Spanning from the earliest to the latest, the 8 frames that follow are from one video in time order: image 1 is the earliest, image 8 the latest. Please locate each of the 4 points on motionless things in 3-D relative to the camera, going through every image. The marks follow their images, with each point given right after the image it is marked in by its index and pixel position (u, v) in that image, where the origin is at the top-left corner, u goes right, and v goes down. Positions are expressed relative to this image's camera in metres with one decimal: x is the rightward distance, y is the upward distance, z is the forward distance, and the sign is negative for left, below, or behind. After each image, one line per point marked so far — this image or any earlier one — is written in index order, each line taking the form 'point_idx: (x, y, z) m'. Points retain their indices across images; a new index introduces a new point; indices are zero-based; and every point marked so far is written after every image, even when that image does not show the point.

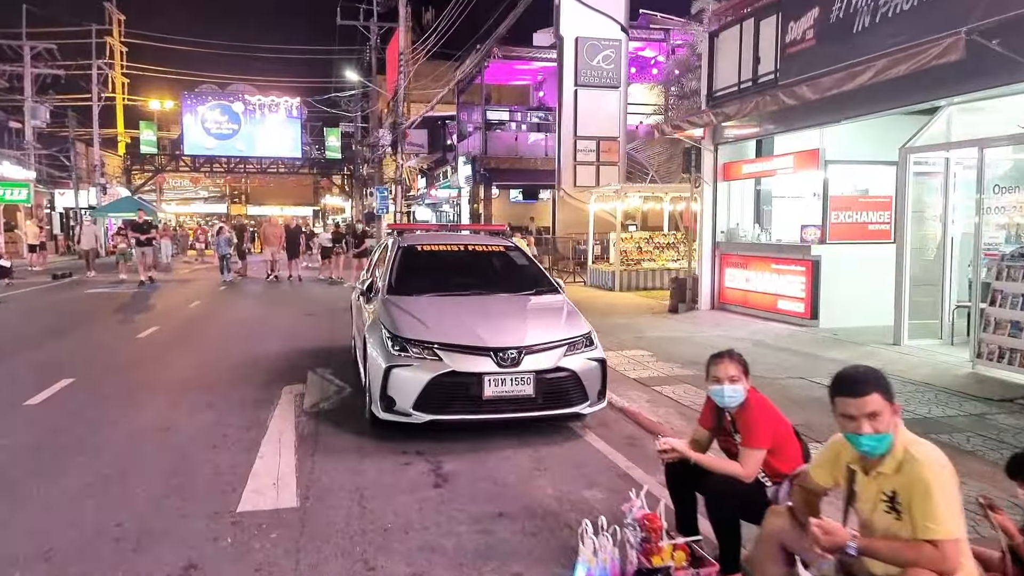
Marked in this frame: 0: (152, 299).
0: (-8.4, -0.3, +16.2) m
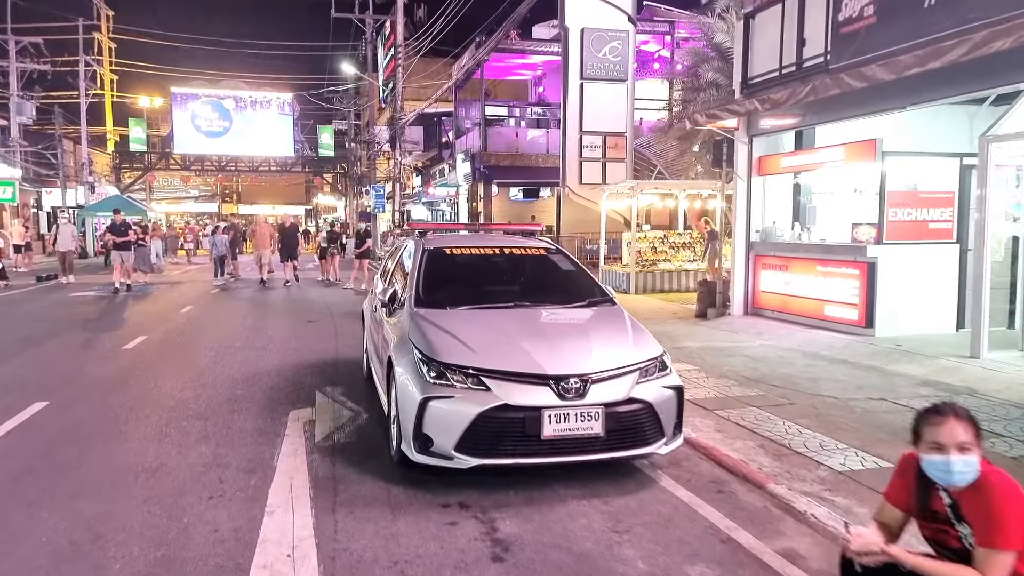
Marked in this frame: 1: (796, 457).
0: (-8.1, -0.4, +15.1) m
1: (+2.2, -1.3, +5.3) m
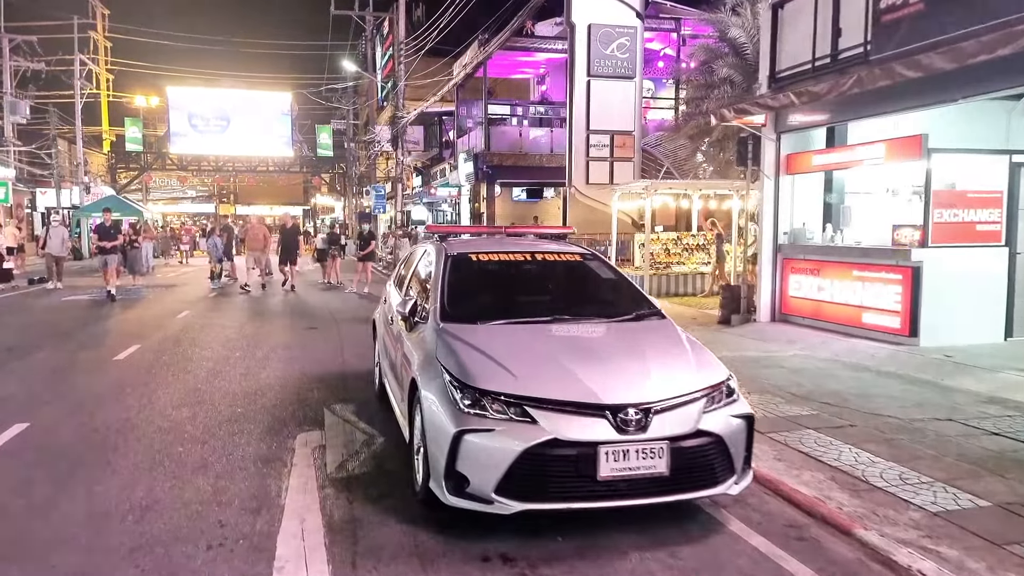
0: (-7.9, -0.5, +14.4) m
1: (+2.4, -1.4, +4.7) m
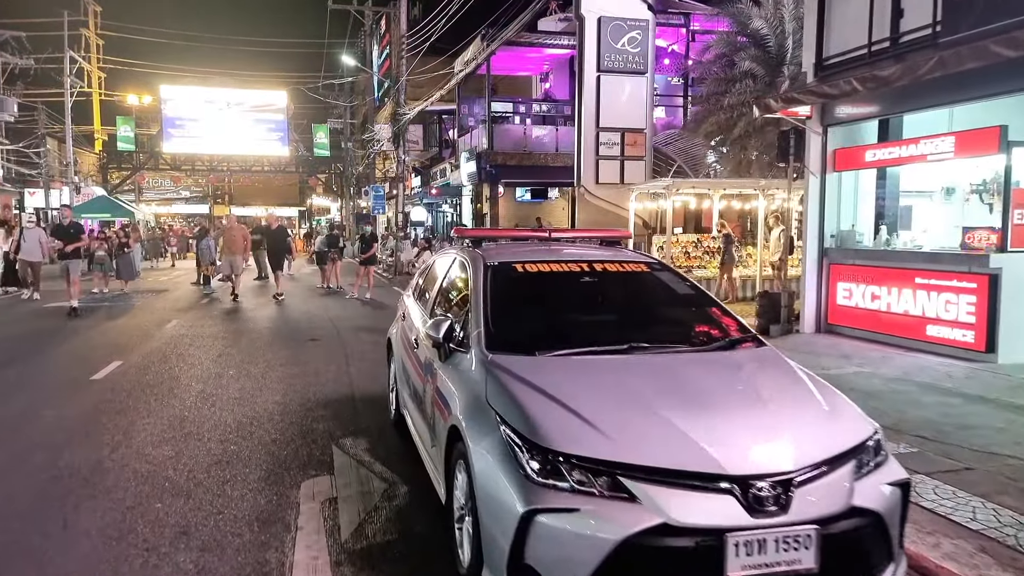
0: (-7.6, -0.6, +13.3) m
1: (+2.8, -1.5, +3.6) m
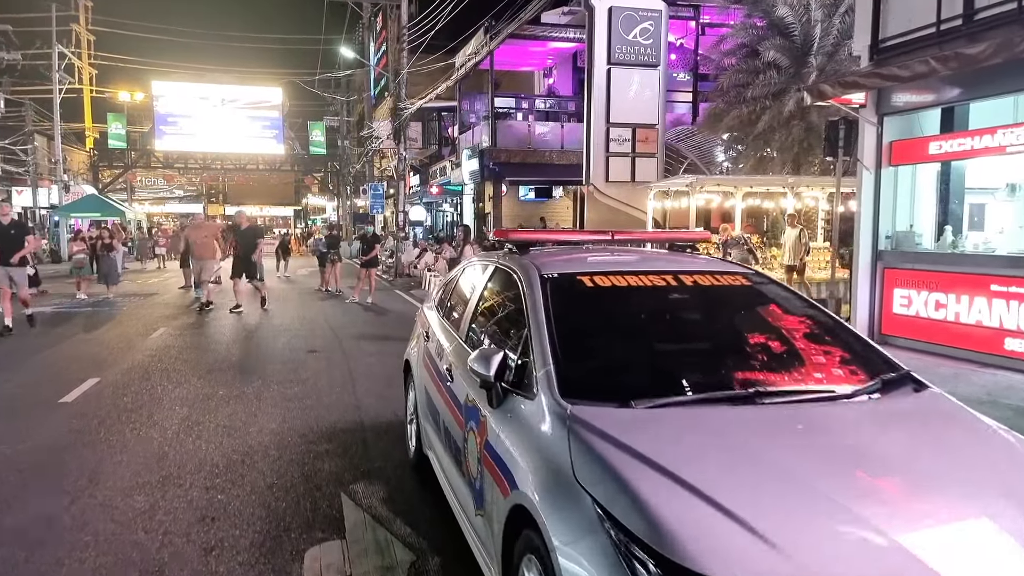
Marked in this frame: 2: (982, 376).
0: (-7.3, -0.7, +12.2) m
1: (+3.2, -1.6, +2.6) m
2: (+5.4, -1.0, +7.9) m
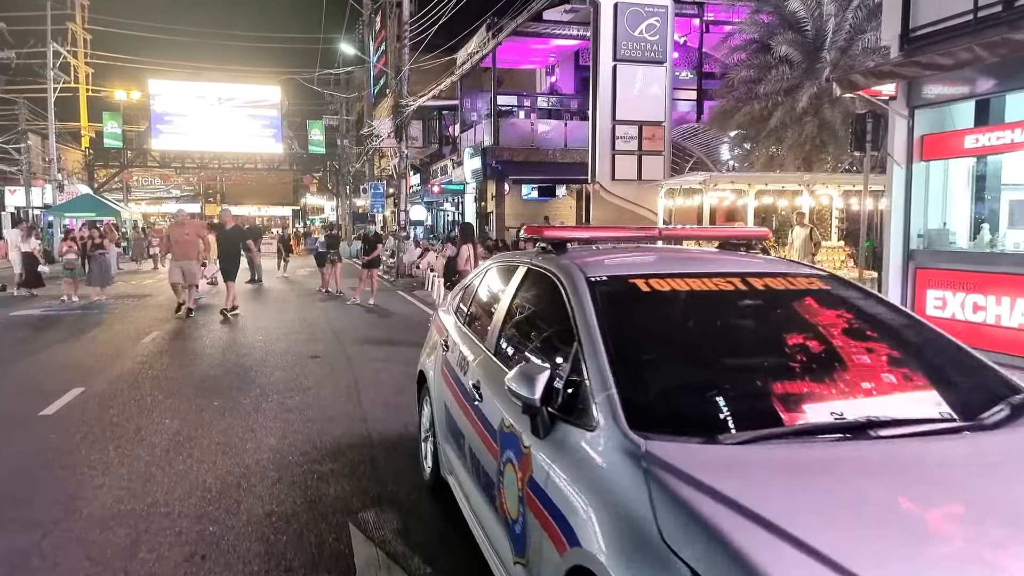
0: (-7.1, -0.7, +11.6) m
1: (+3.3, -1.6, +2.1) m
2: (+5.6, -1.0, +7.4) m
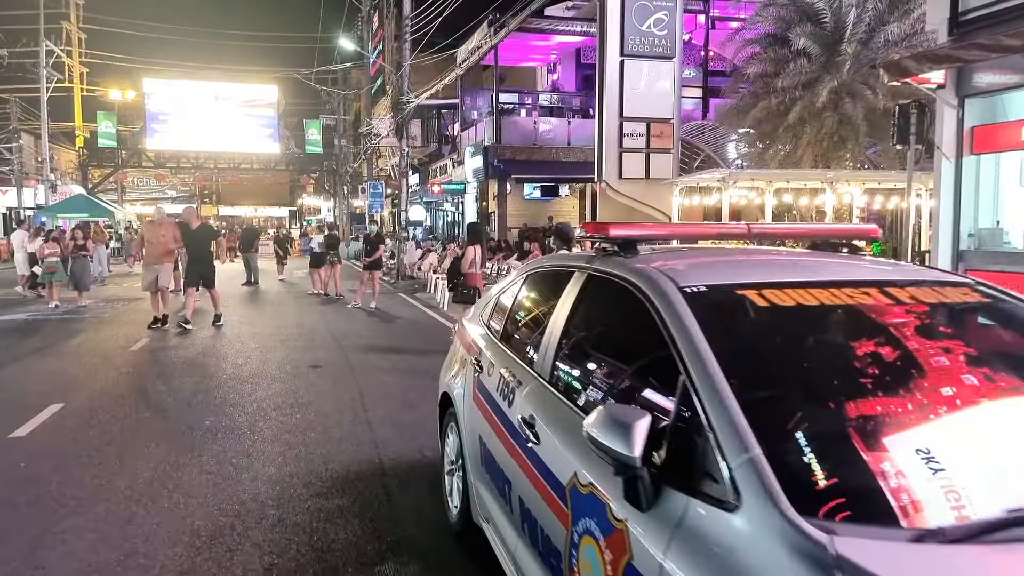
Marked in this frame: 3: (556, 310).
0: (-6.9, -0.8, +10.9) m
1: (+3.6, -1.6, +1.4) m
2: (+5.8, -1.1, +6.7) m
3: (+0.2, -0.1, +3.2) m
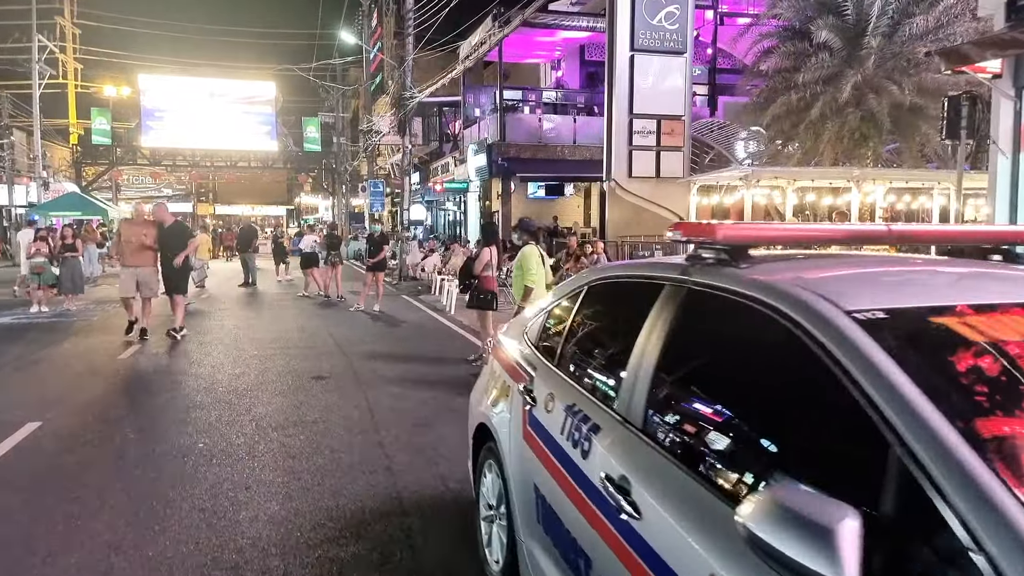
0: (-6.7, -0.8, +10.2) m
1: (+3.9, -1.7, +0.7) m
2: (+6.1, -1.1, +6.1) m
3: (+0.5, -0.2, +2.5) m
